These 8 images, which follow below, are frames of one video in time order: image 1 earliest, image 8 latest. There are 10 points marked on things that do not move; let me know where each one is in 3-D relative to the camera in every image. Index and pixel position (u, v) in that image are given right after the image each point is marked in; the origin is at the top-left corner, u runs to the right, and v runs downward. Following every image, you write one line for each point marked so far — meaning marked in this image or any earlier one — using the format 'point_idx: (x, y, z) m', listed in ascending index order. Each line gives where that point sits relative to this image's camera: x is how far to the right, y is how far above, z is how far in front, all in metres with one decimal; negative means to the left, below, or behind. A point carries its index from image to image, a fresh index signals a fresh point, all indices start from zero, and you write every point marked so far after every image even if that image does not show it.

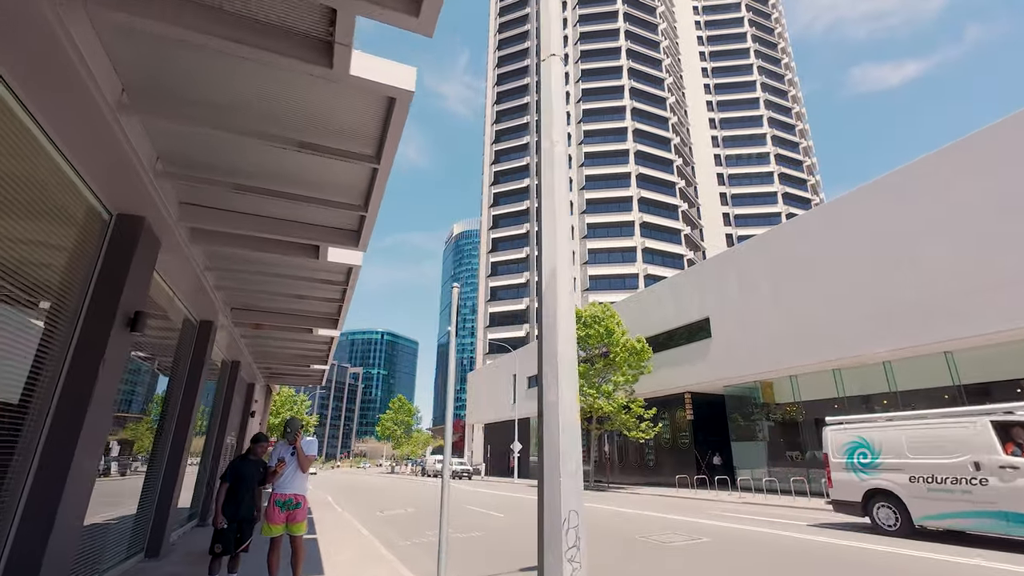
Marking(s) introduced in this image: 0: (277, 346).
0: (-5.6, -1.4, +11.4) m
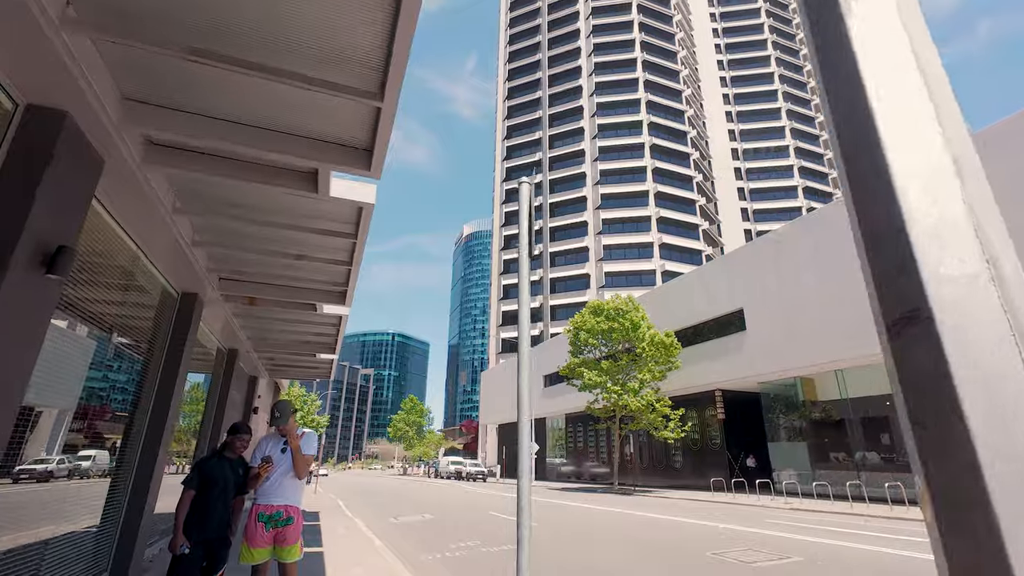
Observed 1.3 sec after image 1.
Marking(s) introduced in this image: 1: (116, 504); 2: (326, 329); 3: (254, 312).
0: (-4.9, -0.9, +10.0) m
1: (-5.0, -2.7, +6.0) m
2: (-3.7, -0.8, +9.5) m
3: (-4.6, -0.4, +8.6) m
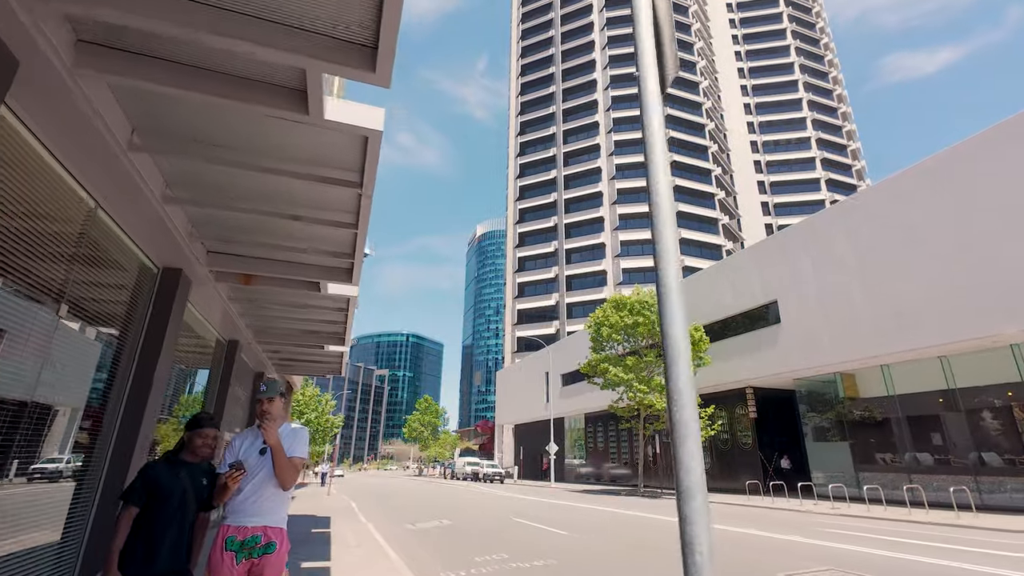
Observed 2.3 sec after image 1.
0: (-4.3, -0.6, +9.1) m
1: (-4.5, -2.4, +5.0) m
2: (-3.2, -0.5, +8.5) m
3: (-4.2, -0.1, +7.7) m
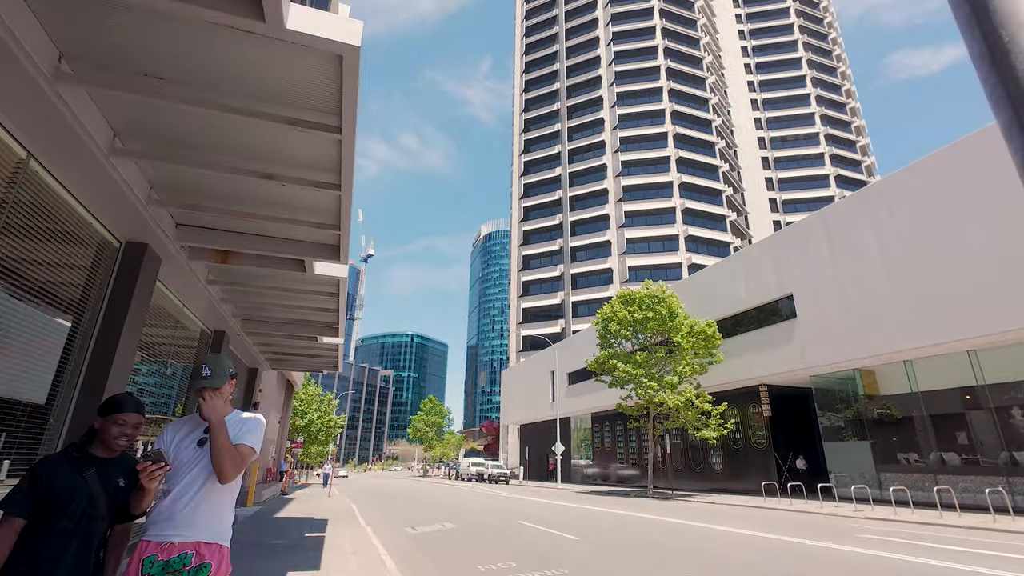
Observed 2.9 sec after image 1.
0: (-4.2, -0.3, +8.4) m
1: (-4.5, -2.1, +4.4) m
2: (-3.1, -0.2, +7.9) m
3: (-4.1, +0.1, +7.0) m
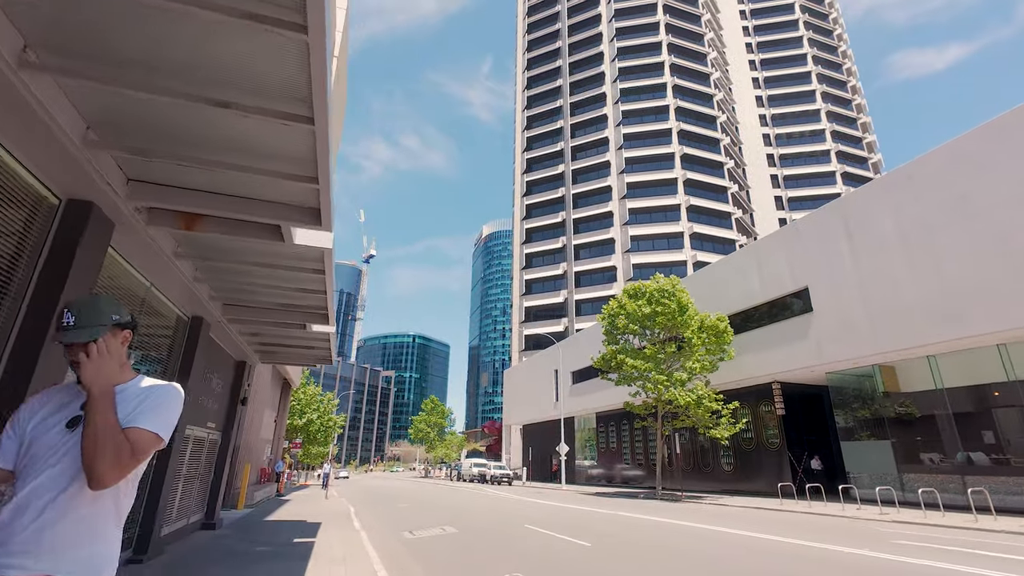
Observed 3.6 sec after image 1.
0: (-4.1, 0.0, +7.6) m
1: (-4.4, -1.8, +3.6) m
2: (-3.0, +0.1, +7.1) m
3: (-4.0, +0.4, +6.2) m
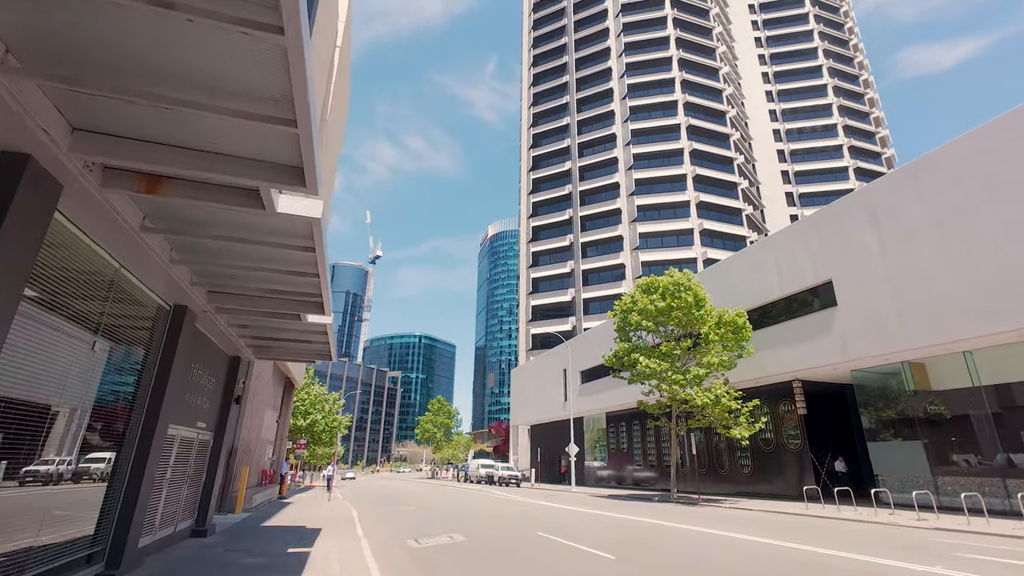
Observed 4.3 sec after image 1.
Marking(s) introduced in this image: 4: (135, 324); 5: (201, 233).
0: (-3.9, +0.2, +6.9) m
1: (-4.2, -1.6, +2.8) m
2: (-2.8, +0.3, +6.3) m
3: (-3.8, +0.7, +5.5) m
4: (-5.4, -0.5, +6.7) m
5: (-3.5, +0.6, +5.5) m
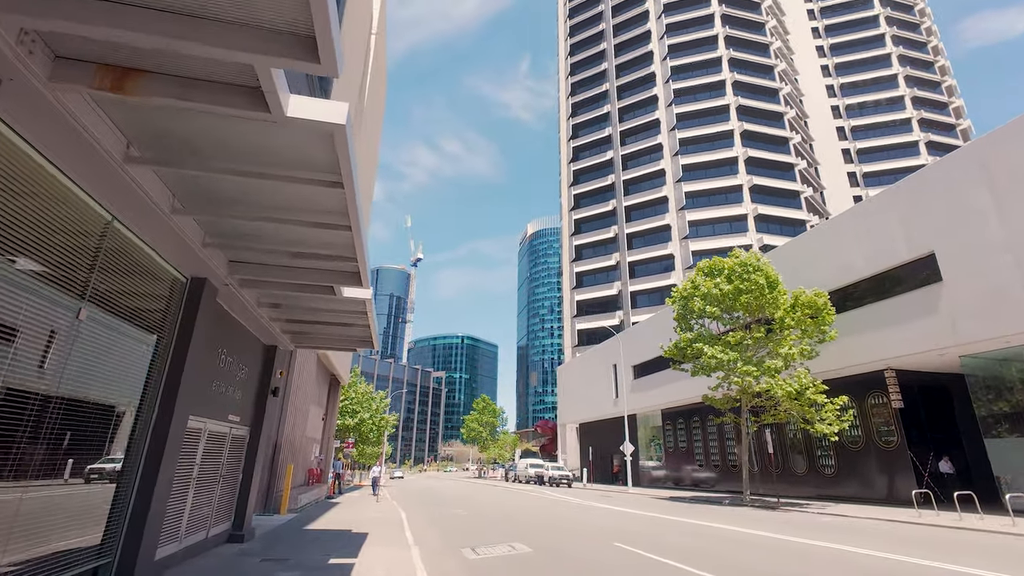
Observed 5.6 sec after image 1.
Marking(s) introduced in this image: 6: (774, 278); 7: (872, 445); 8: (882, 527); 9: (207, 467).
0: (-3.0, +0.6, +5.8) m
1: (-3.6, -1.2, +1.8) m
2: (-1.9, +0.8, +5.1) m
3: (-3.0, +1.1, +4.3) m
4: (-4.5, -0.1, +5.8) m
5: (-2.8, +1.1, +4.4) m
6: (+10.7, +0.4, +19.5) m
7: (+14.7, -6.4, +19.4) m
8: (+10.4, -6.8, +13.5) m
9: (-4.9, -2.9, +7.6) m
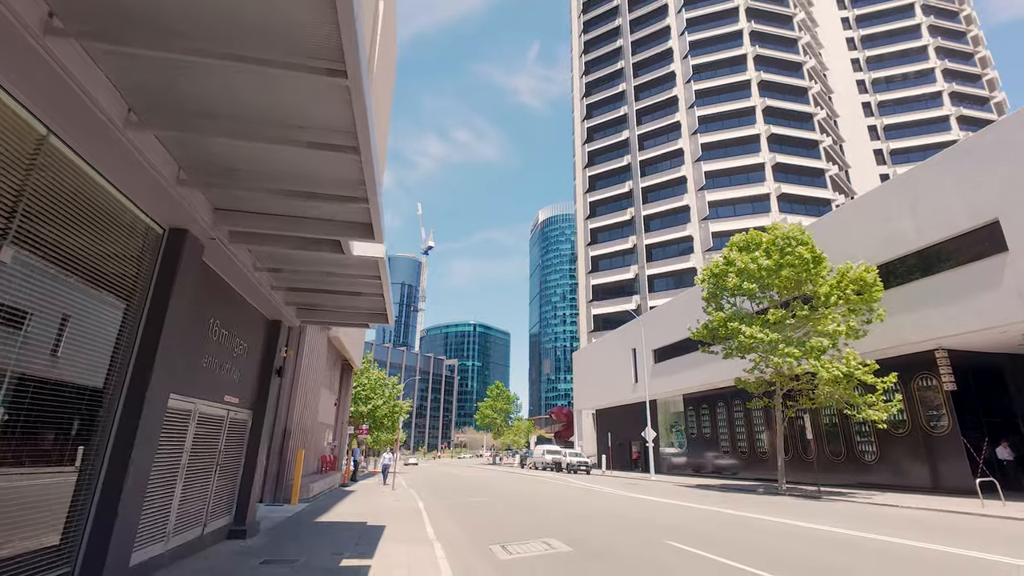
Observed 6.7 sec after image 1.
0: (-2.5, +1.1, +4.7) m
1: (-3.2, -0.8, +0.7) m
2: (-1.5, +1.3, +4.0) m
3: (-2.6, +1.6, +3.2) m
4: (-4.0, +0.4, +4.7) m
5: (-2.3, +1.6, +3.2) m
6: (+11.5, +1.4, +18.1) m
7: (+15.5, -5.4, +18.1) m
8: (+11.1, -6.0, +12.3) m
9: (-4.3, -2.3, +6.6) m
